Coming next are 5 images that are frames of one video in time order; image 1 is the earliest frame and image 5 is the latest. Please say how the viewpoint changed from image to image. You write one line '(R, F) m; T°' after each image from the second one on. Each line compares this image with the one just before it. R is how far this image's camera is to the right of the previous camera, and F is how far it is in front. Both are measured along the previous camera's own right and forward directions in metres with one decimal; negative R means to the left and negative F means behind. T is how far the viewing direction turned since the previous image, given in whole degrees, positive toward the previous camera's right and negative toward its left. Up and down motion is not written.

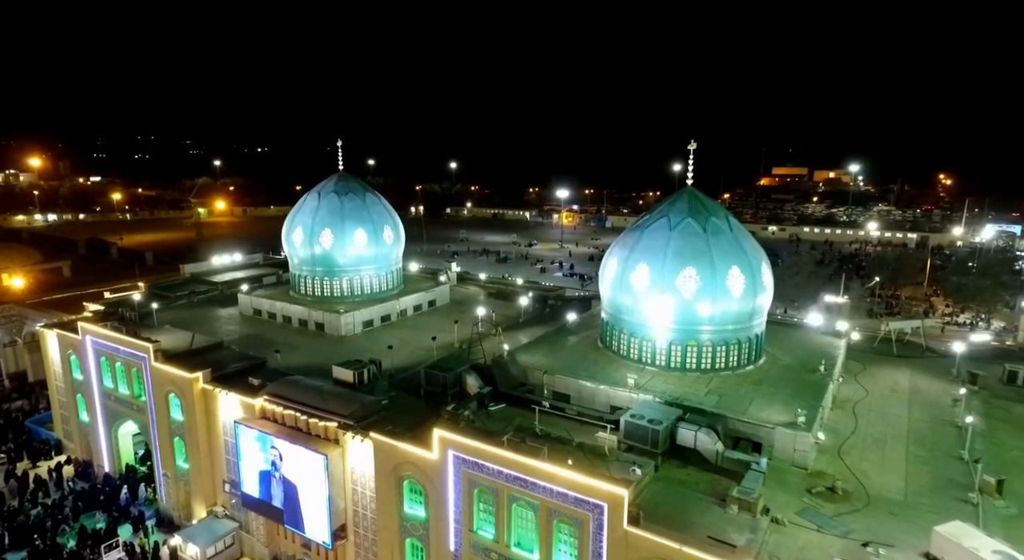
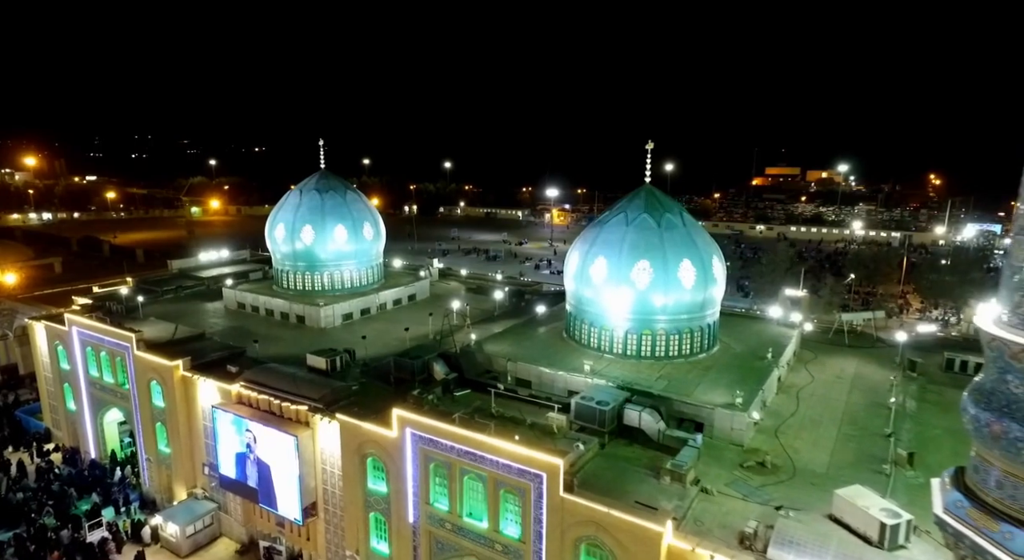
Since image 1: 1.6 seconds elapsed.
(+0.8, -0.9) m; 0°
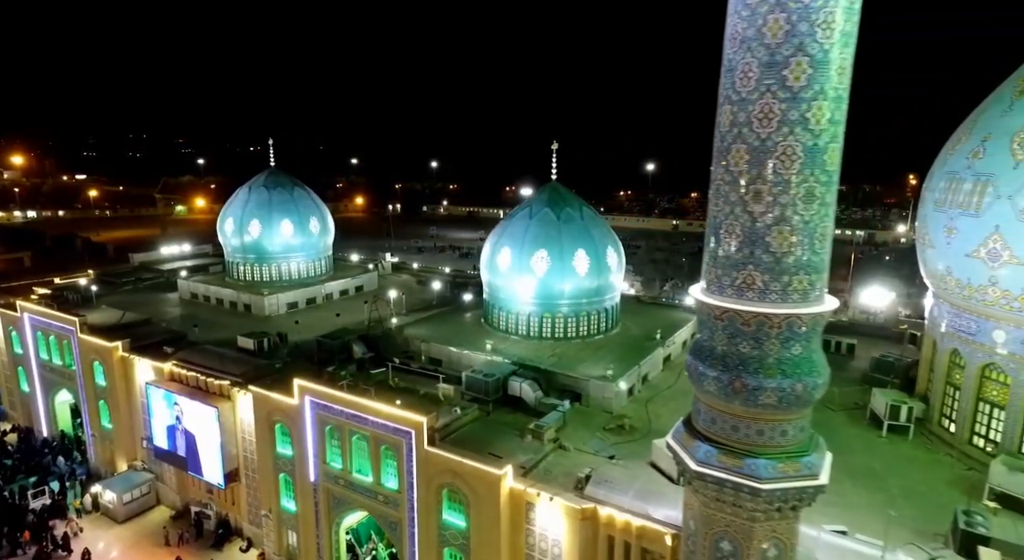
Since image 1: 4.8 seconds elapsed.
(+2.2, -1.7) m; +1°
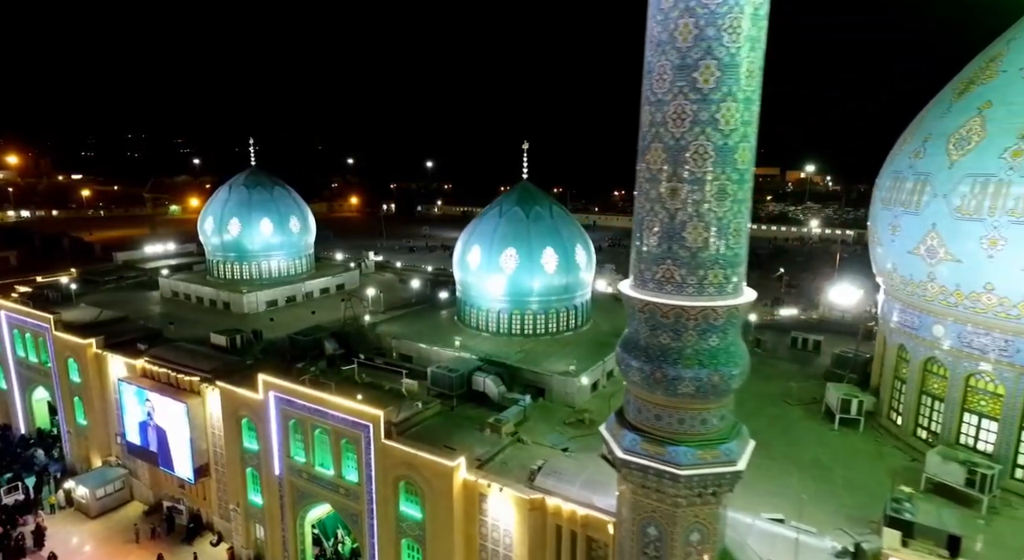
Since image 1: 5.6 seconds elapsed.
(+0.8, -0.3) m; 0°
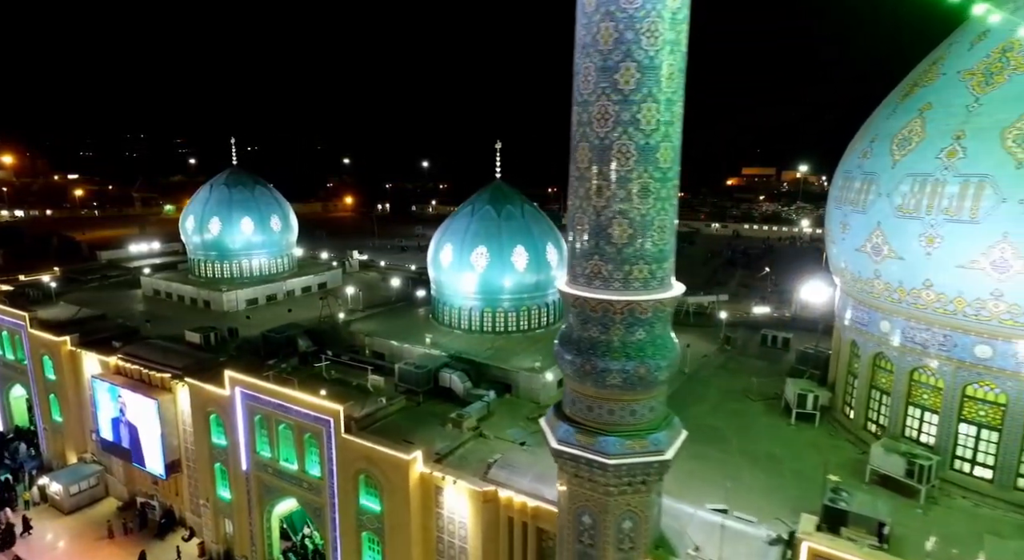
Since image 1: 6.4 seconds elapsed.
(+0.7, -0.2) m; 0°
